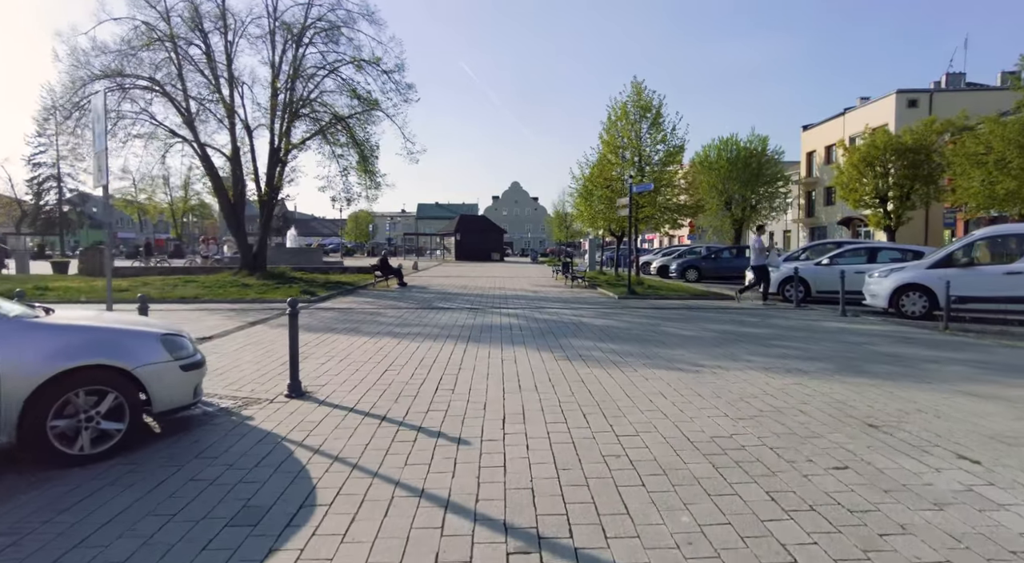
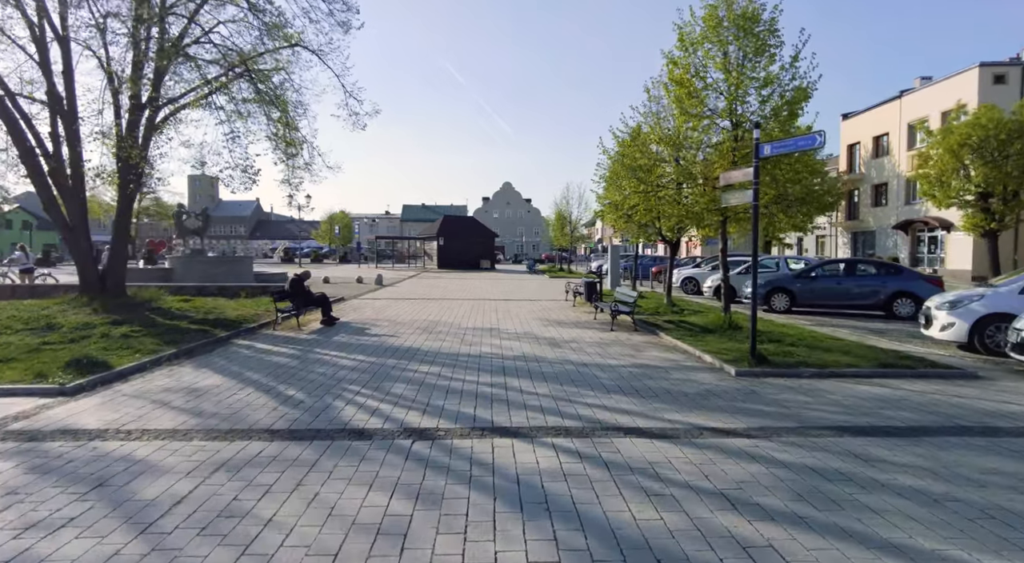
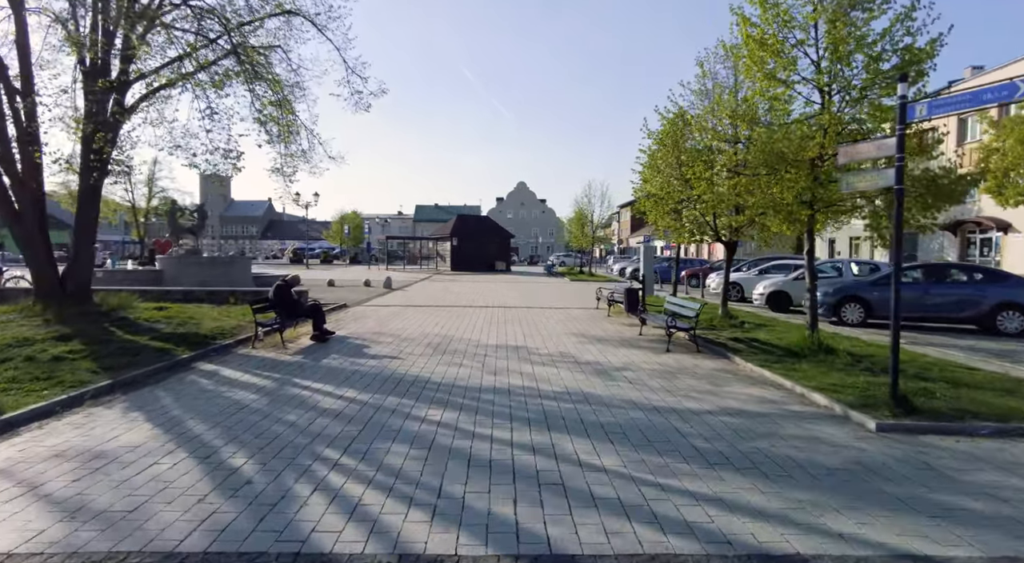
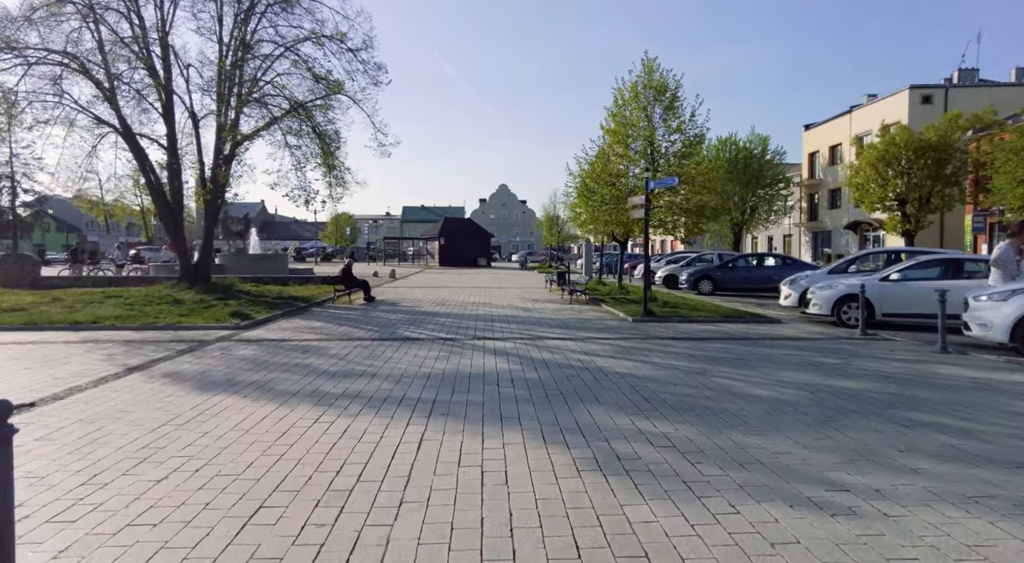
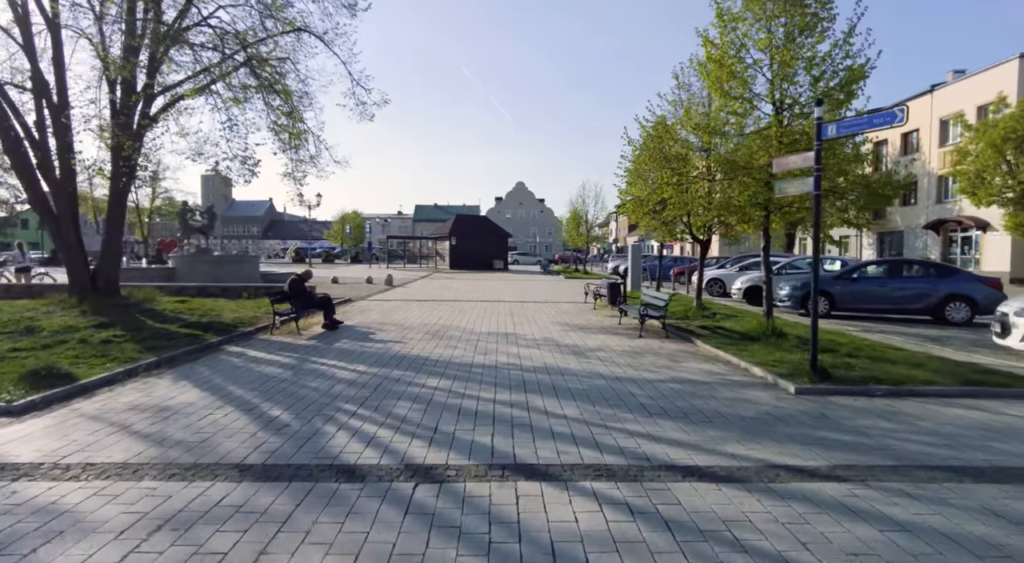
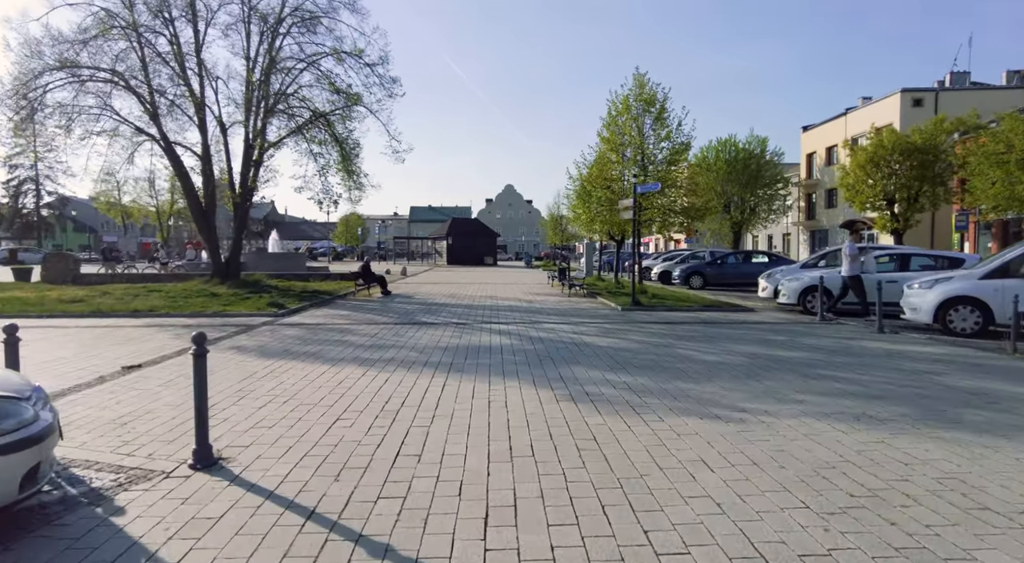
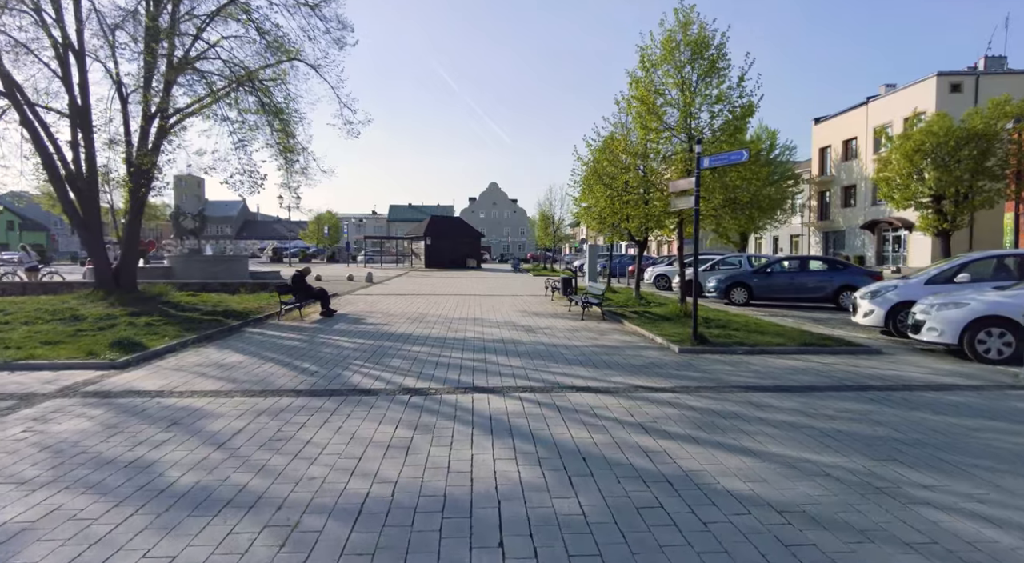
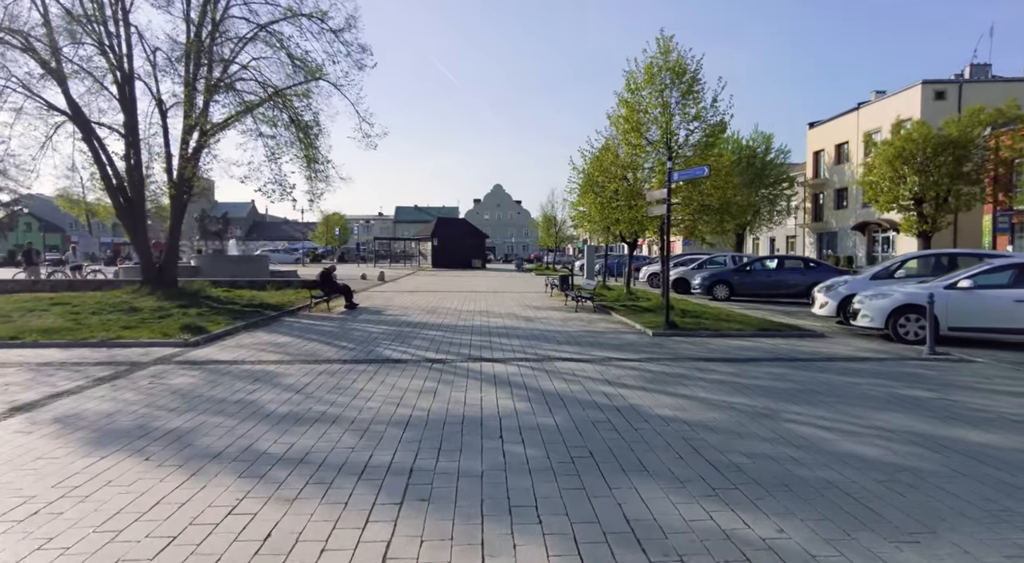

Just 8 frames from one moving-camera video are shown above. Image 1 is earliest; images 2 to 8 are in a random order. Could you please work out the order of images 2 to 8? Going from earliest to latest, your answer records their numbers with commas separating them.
6, 4, 8, 7, 2, 5, 3
